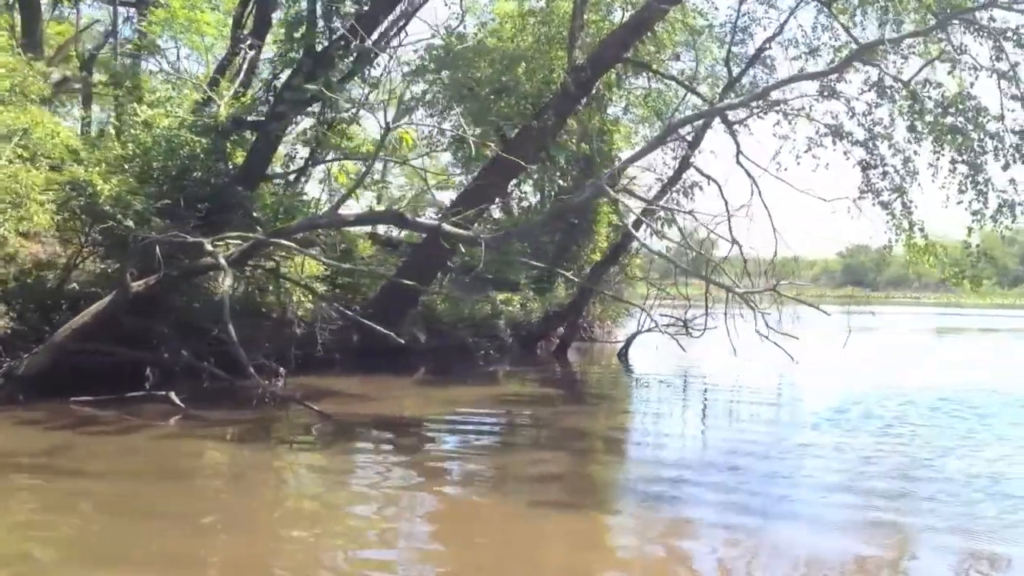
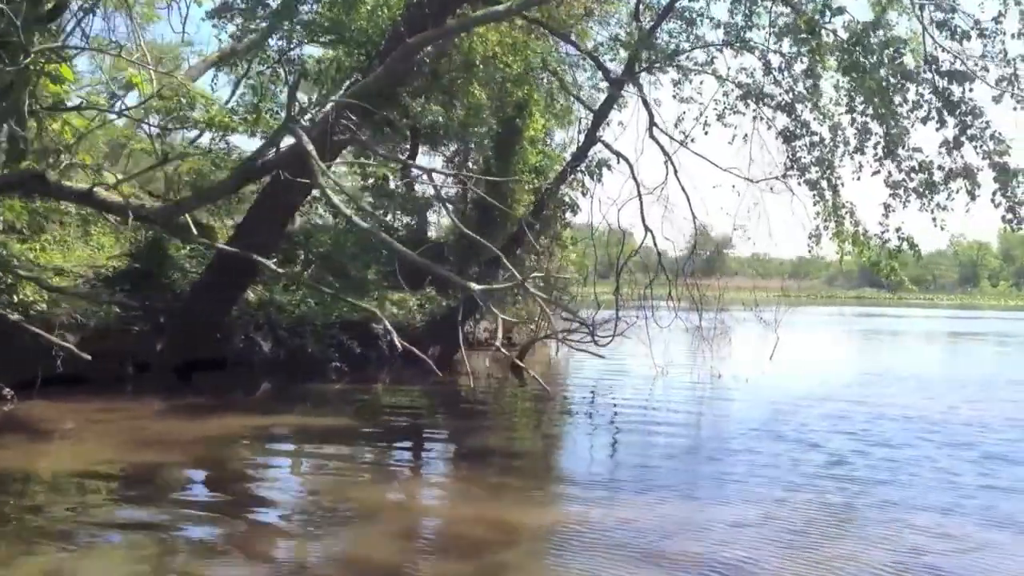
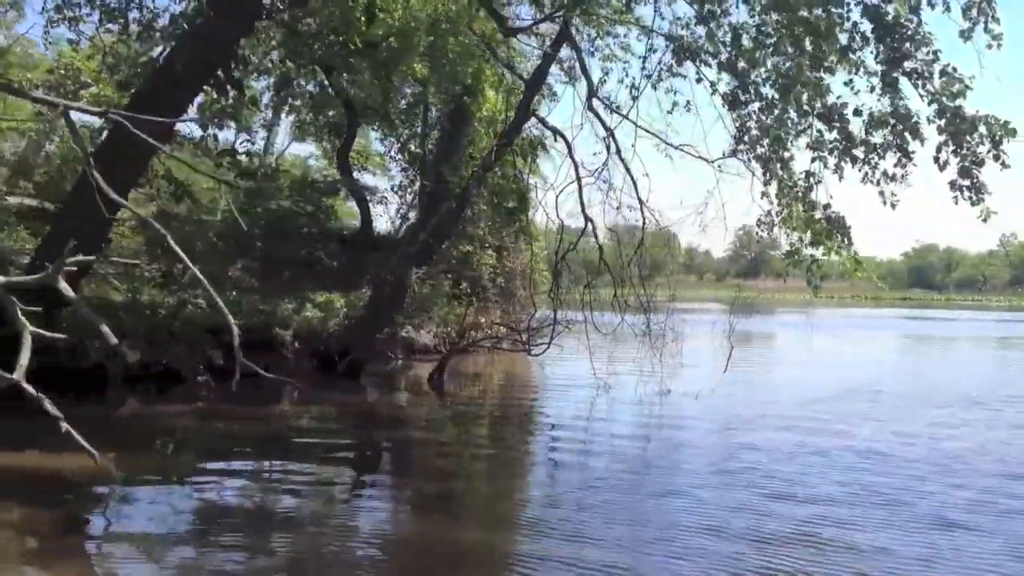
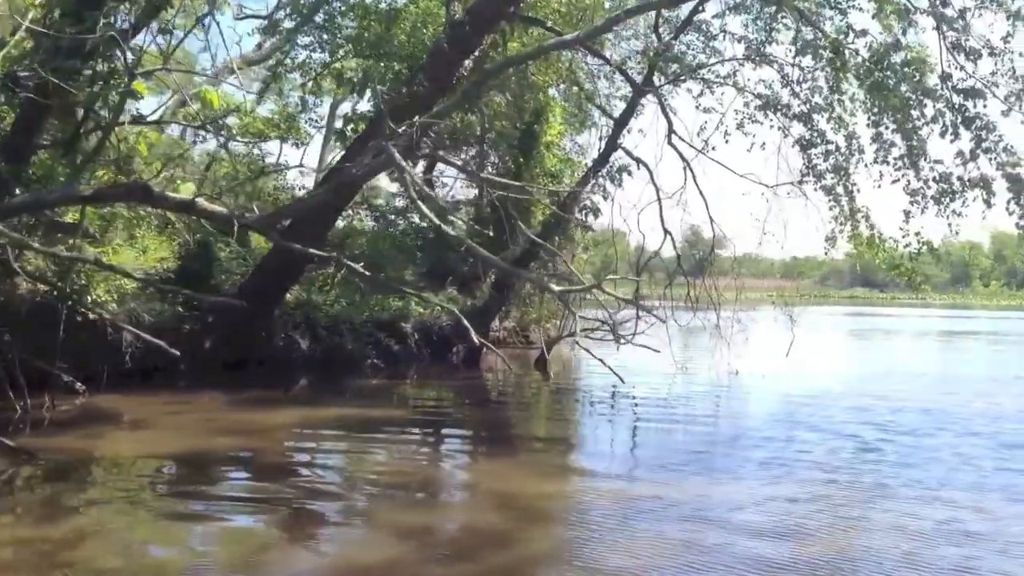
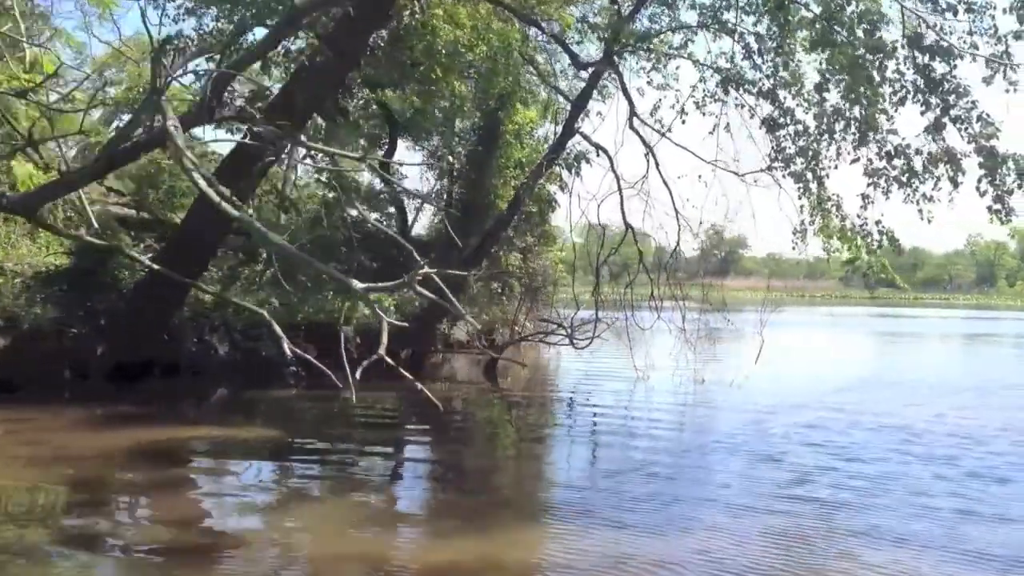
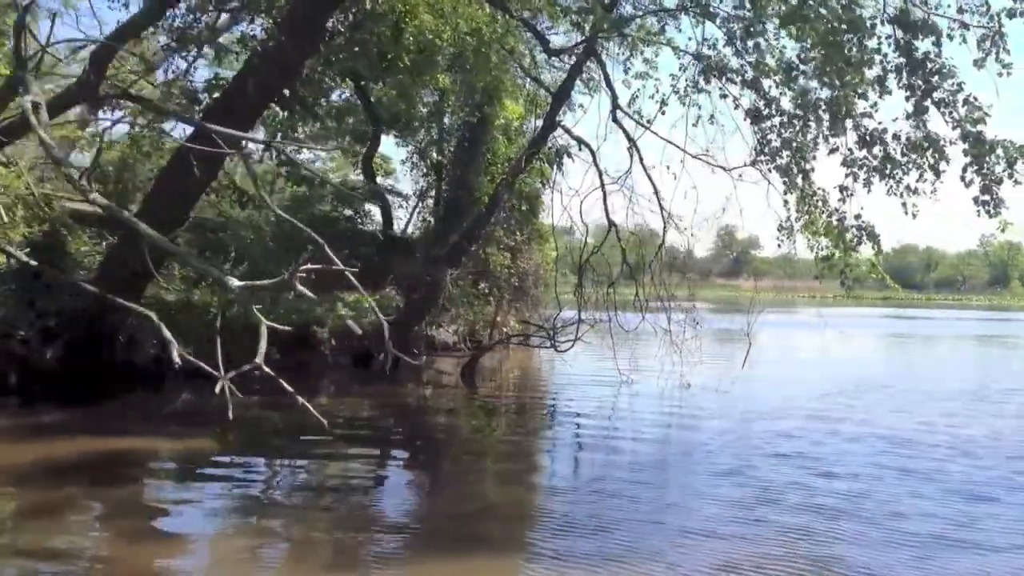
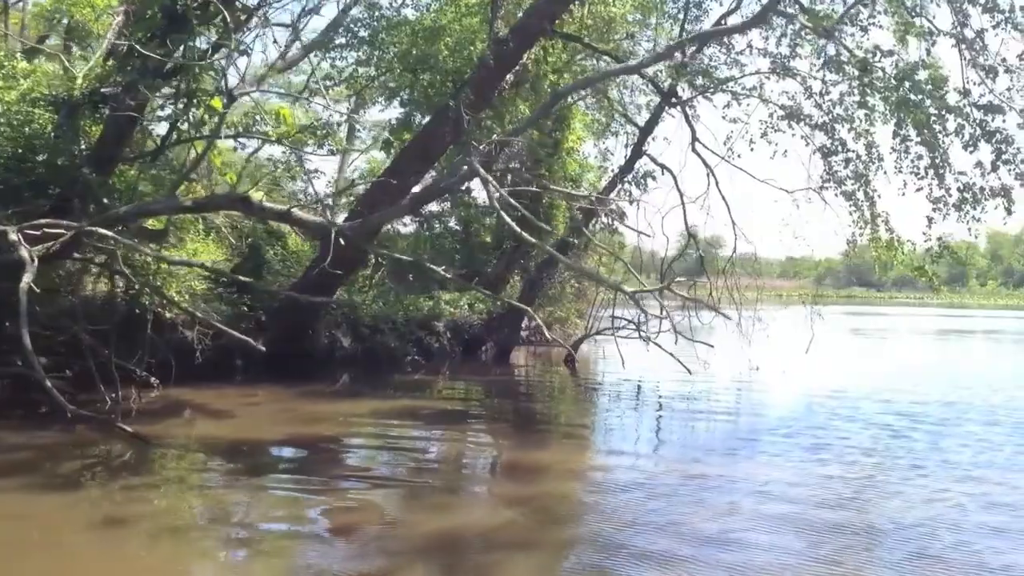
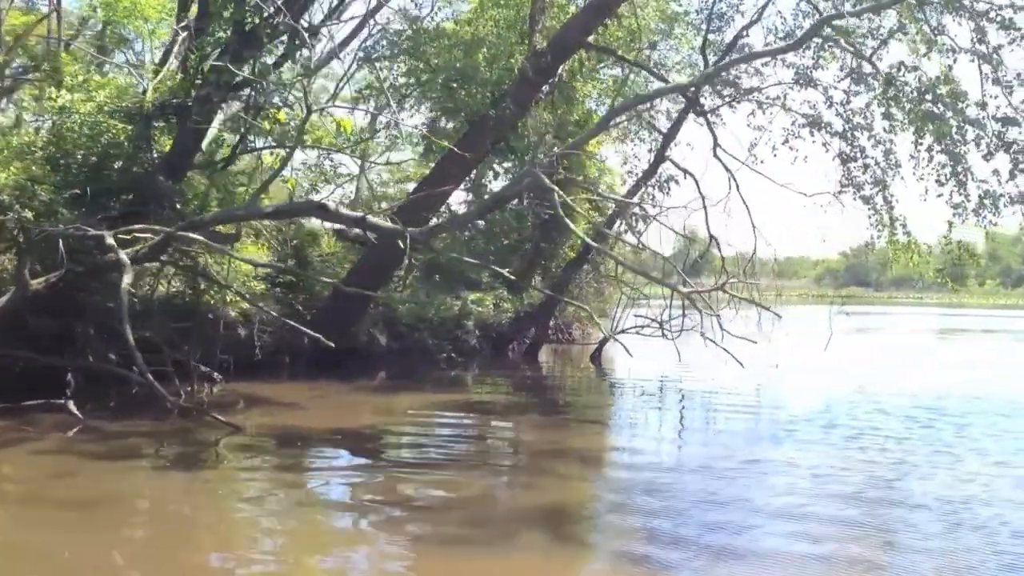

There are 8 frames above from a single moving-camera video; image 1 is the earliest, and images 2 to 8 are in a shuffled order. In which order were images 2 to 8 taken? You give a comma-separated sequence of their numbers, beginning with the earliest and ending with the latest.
8, 7, 4, 2, 5, 6, 3
